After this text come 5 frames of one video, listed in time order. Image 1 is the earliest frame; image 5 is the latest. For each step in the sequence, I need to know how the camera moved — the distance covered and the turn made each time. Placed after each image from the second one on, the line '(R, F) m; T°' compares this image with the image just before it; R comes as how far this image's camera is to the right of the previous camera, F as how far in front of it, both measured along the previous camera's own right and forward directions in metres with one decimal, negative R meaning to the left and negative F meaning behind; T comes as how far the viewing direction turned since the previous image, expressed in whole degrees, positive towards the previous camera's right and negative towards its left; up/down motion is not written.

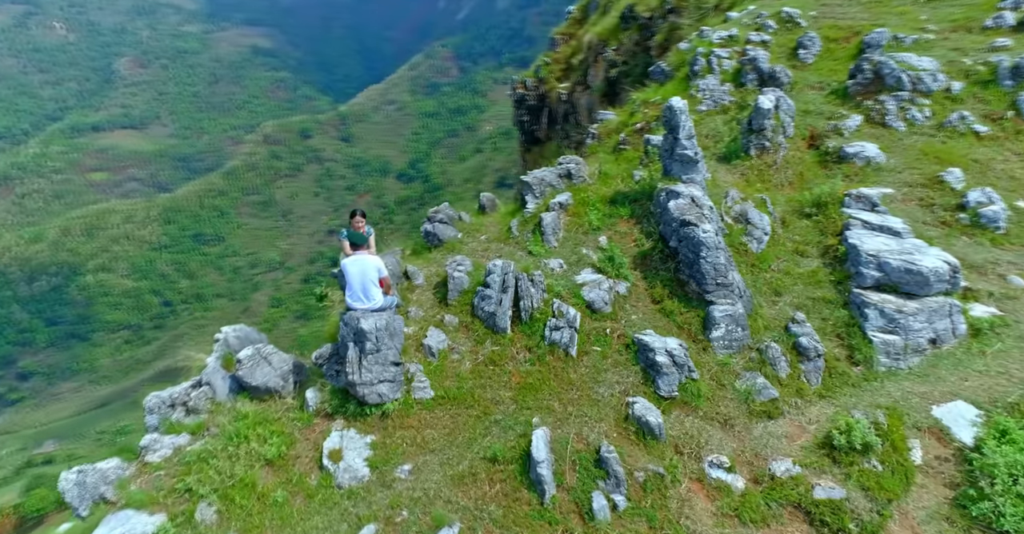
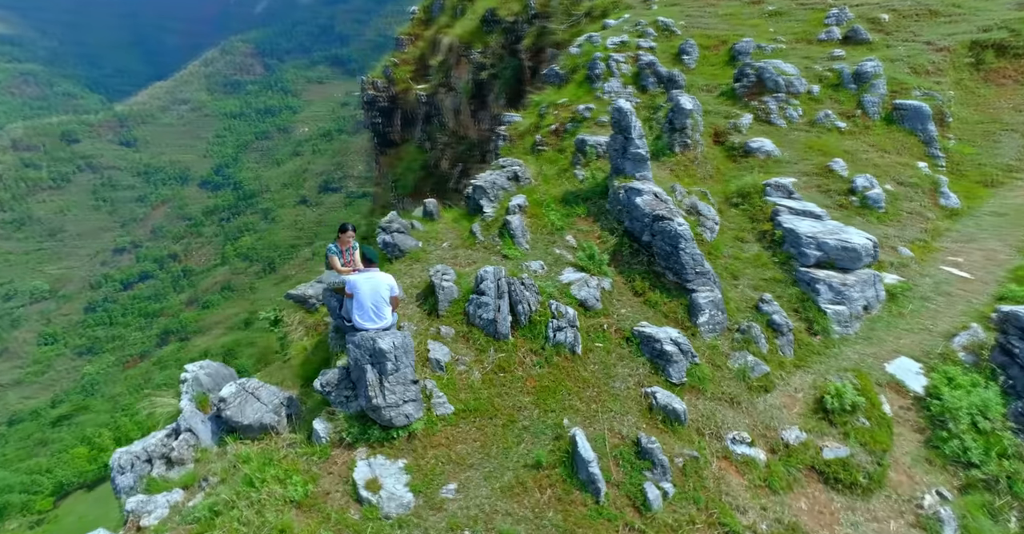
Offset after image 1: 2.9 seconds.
(-2.3, +0.4) m; +13°
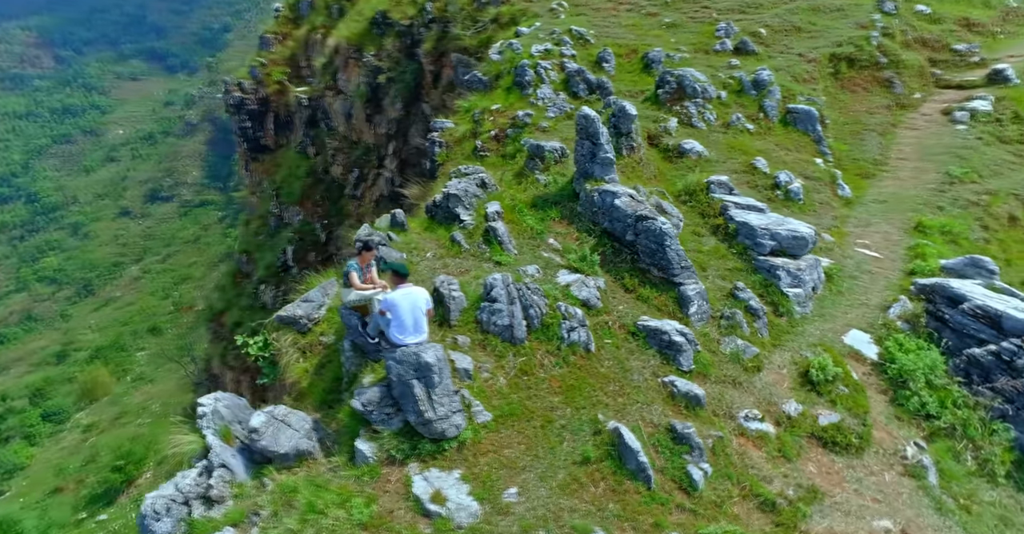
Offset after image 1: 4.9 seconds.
(-2.1, 0.0) m; +11°
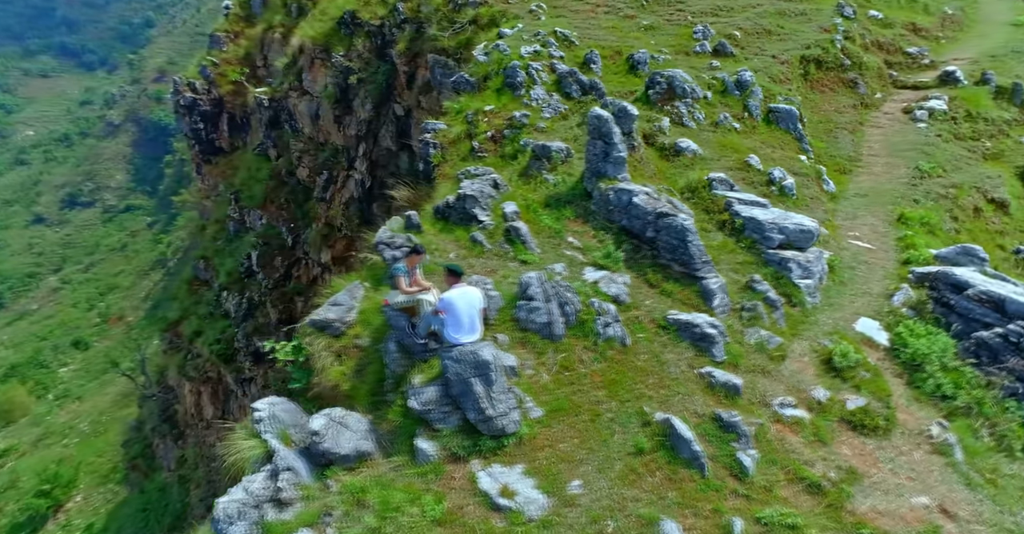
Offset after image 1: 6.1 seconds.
(-1.3, -0.1) m; +3°
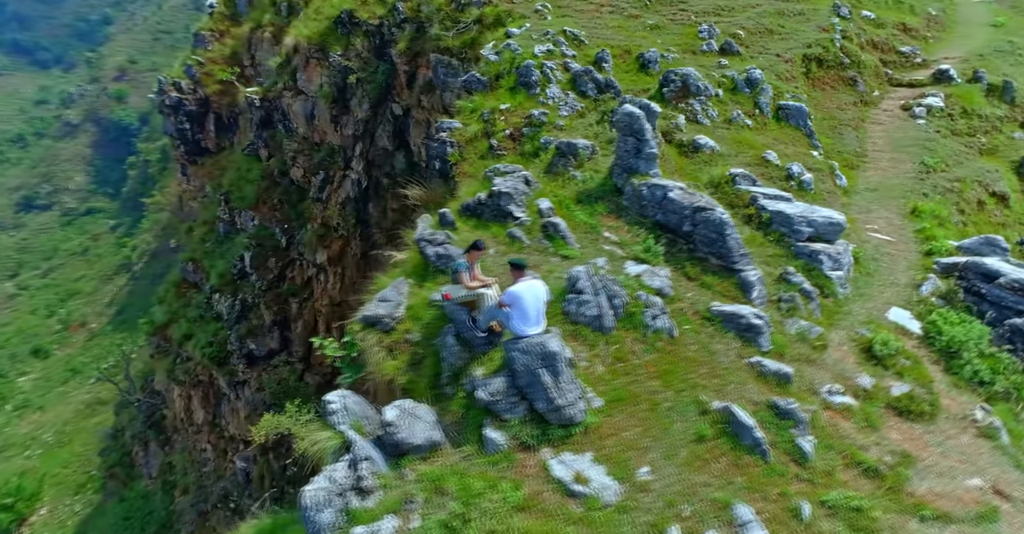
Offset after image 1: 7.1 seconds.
(-1.1, -0.1) m; +1°
